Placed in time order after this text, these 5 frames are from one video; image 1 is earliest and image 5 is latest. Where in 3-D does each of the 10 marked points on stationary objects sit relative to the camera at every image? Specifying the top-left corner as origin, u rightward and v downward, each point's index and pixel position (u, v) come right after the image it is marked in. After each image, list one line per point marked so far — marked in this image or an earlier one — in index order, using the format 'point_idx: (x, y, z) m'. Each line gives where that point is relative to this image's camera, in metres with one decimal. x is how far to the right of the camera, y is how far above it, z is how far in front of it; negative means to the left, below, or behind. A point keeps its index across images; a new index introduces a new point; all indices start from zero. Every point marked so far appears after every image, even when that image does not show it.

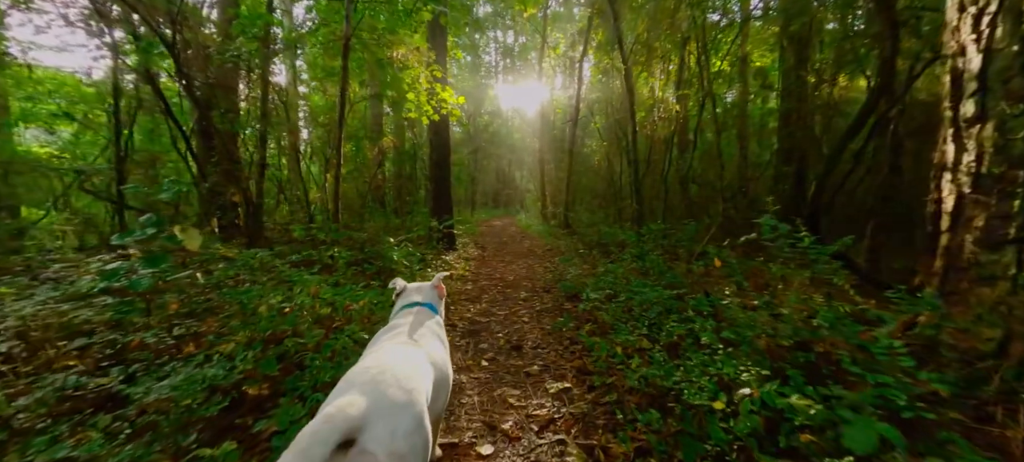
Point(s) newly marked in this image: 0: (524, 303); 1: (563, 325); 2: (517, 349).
0: (+0.2, -1.0, +5.2) m
1: (+0.6, -1.1, +4.2) m
2: (+0.1, -1.2, +3.8) m
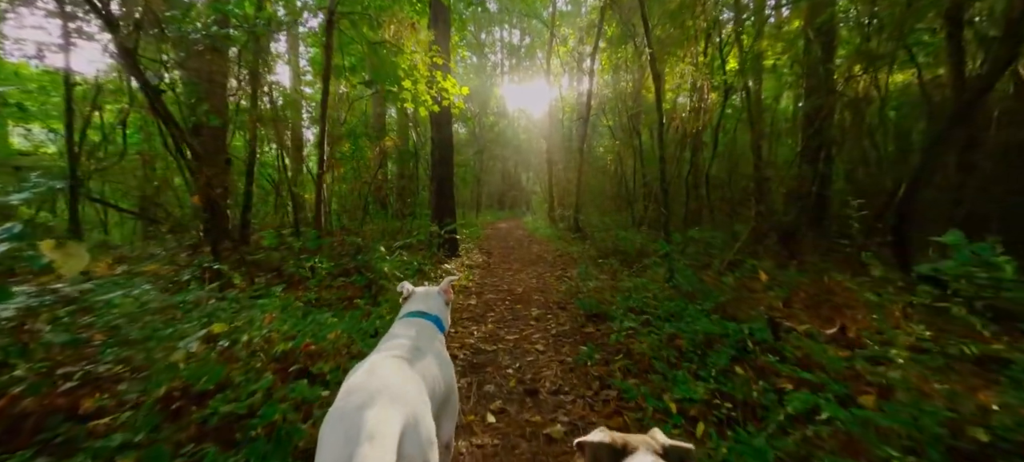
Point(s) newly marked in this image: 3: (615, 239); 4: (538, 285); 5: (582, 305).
0: (+0.3, -1.1, +4.5) m
1: (+0.7, -1.2, +3.5) m
2: (+0.2, -1.3, +3.1) m
3: (+2.5, -0.2, +8.9) m
4: (+0.4, -0.9, +6.3) m
5: (+0.9, -0.9, +4.7) m
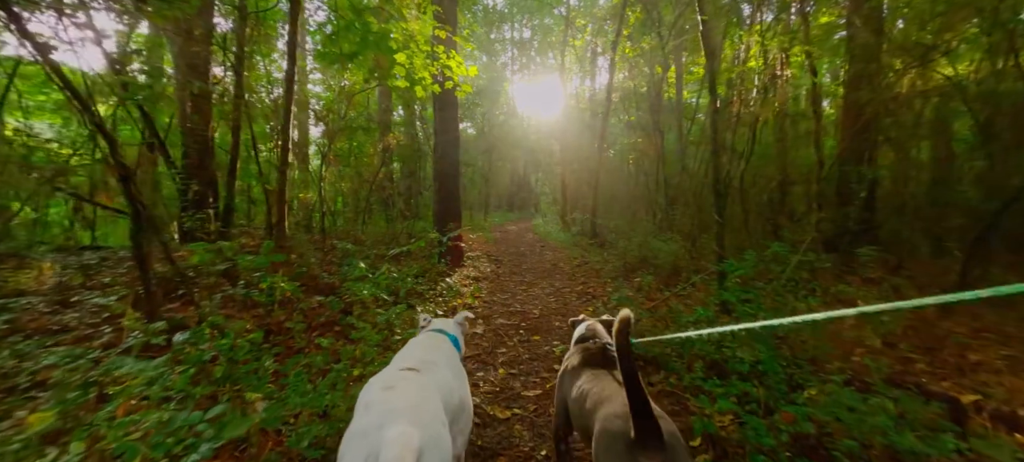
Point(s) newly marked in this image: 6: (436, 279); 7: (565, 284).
0: (+0.4, -1.2, +3.5) m
1: (+0.8, -1.3, +2.5) m
2: (+0.3, -1.4, +2.0) m
3: (+2.7, -0.3, +7.8) m
4: (+0.6, -1.0, +5.3) m
5: (+1.0, -1.0, +3.6) m
6: (-1.2, -0.7, +5.6) m
7: (+0.9, -0.9, +6.6) m
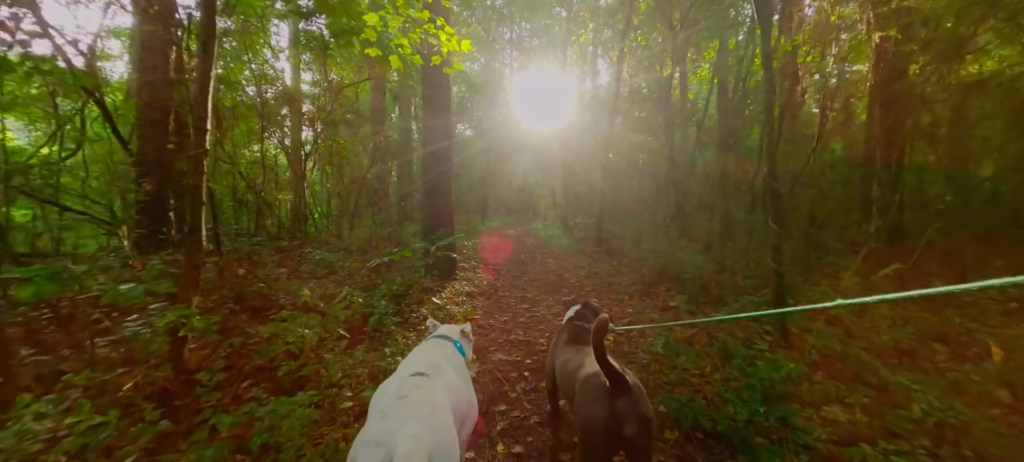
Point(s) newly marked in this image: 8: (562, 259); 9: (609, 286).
0: (+0.5, -1.3, +2.6) m
1: (+0.9, -1.4, +1.5) m
2: (+0.3, -1.5, +1.1) m
3: (+2.7, -0.5, +6.9) m
4: (+0.6, -1.1, +4.3) m
5: (+1.0, -1.1, +2.7) m
6: (-1.1, -0.8, +4.7) m
7: (+0.9, -1.0, +5.7) m
8: (+1.4, -0.7, +9.9) m
9: (+1.7, -0.9, +6.6) m
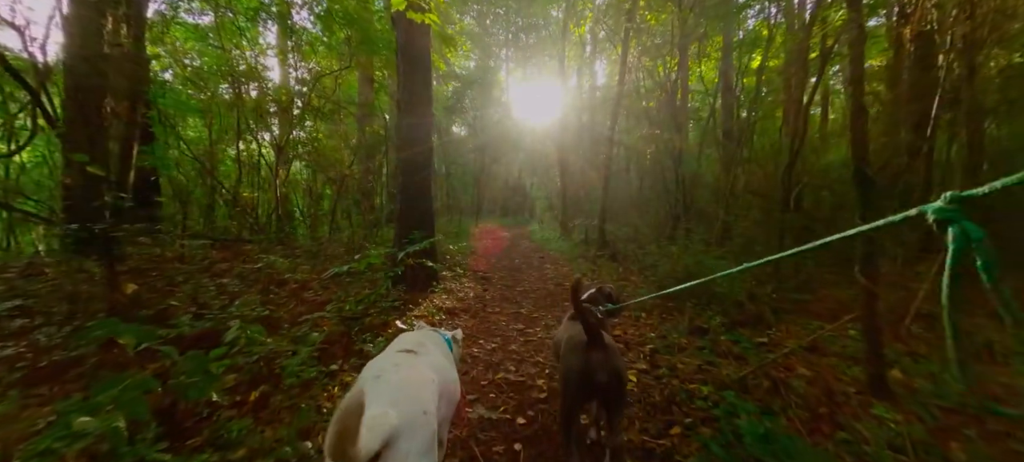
0: (+0.4, -1.3, +1.6) m
1: (+0.8, -1.4, +0.5) m
2: (+0.2, -1.5, +0.1) m
3: (+2.6, -0.5, +6.0) m
4: (+0.5, -1.2, +3.3) m
5: (+1.0, -1.1, +1.7) m
6: (-1.2, -0.9, +3.7) m
7: (+0.8, -1.1, +4.7) m
8: (+1.2, -0.8, +8.9) m
9: (+1.6, -0.9, +5.6) m
